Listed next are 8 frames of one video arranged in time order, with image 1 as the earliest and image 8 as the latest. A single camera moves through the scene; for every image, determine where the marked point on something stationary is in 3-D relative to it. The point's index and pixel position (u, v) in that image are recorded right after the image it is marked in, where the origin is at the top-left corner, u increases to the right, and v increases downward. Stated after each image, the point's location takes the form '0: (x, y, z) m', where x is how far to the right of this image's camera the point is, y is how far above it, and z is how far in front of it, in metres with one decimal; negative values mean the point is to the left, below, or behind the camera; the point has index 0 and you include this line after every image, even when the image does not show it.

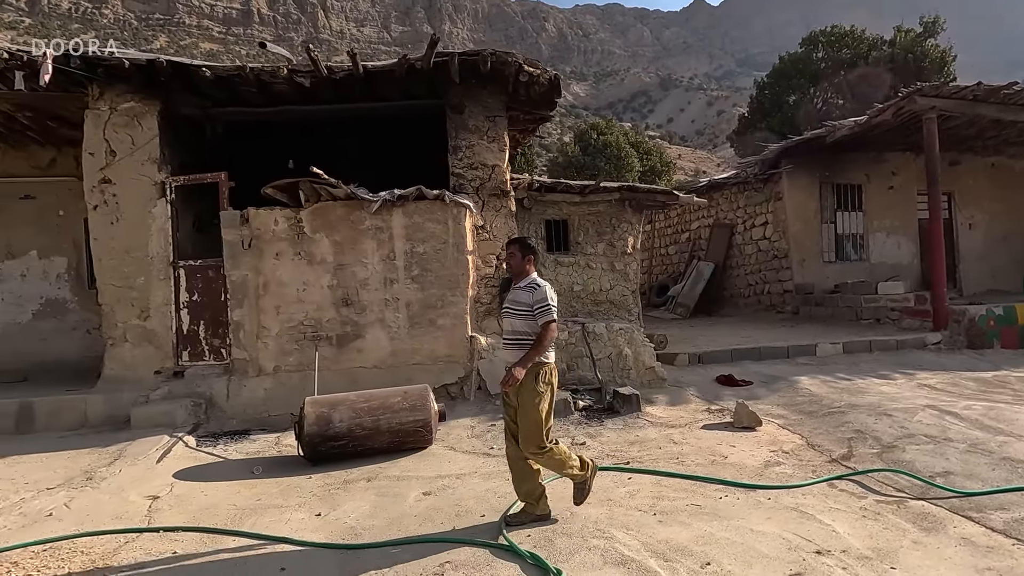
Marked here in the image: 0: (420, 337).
0: (-1.0, -0.5, +6.0) m
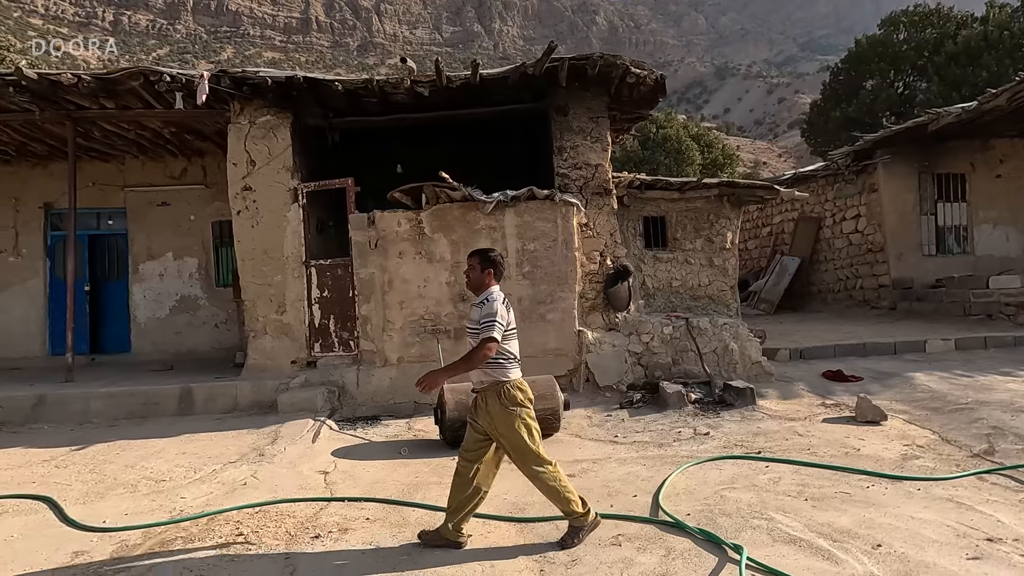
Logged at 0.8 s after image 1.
0: (+0.2, -0.5, +6.3) m
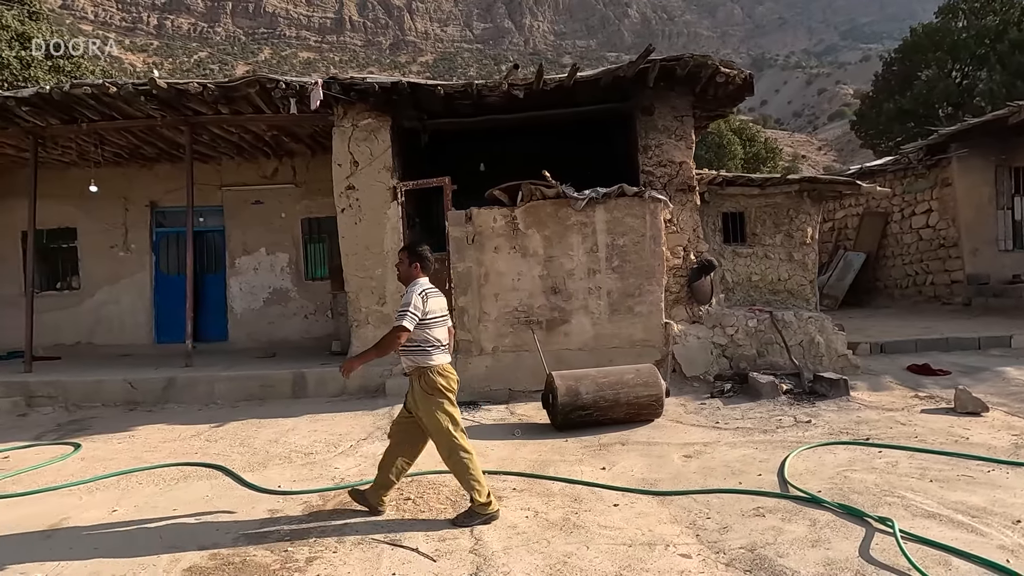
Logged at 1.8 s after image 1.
0: (+1.3, -0.4, +6.6) m
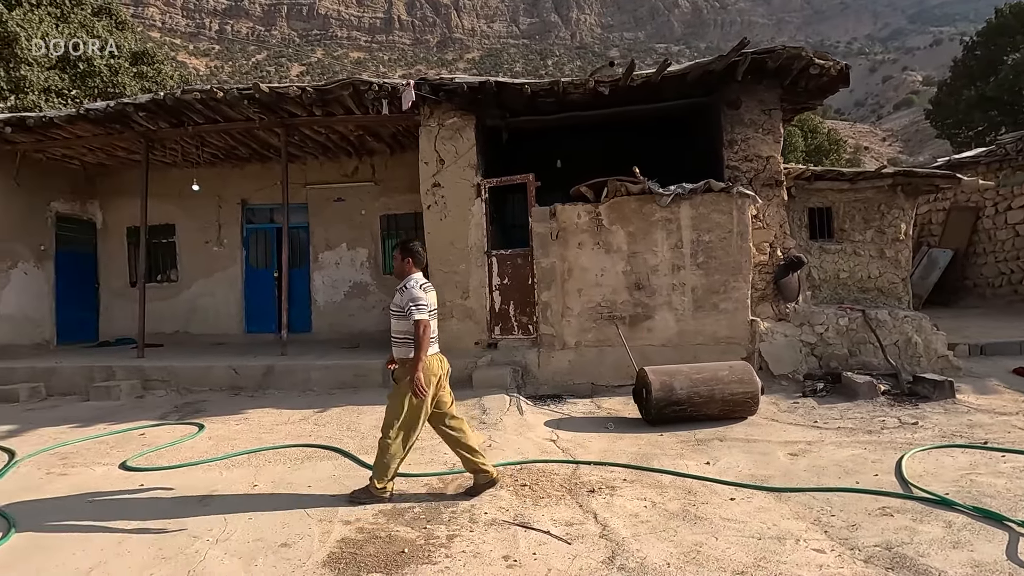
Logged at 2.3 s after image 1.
0: (+2.3, -0.4, +6.5) m
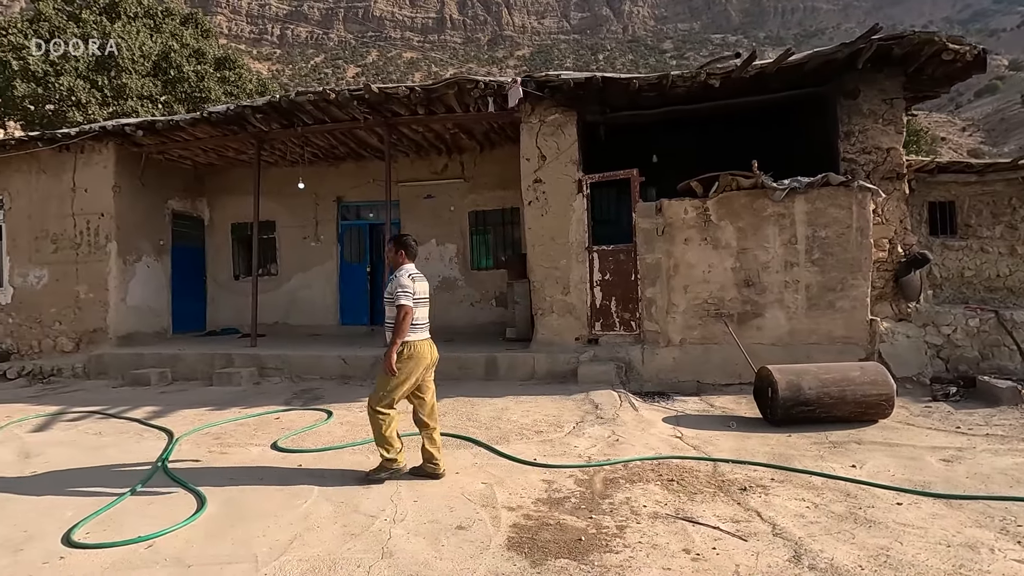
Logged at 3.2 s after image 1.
0: (+3.6, -0.4, +6.3) m
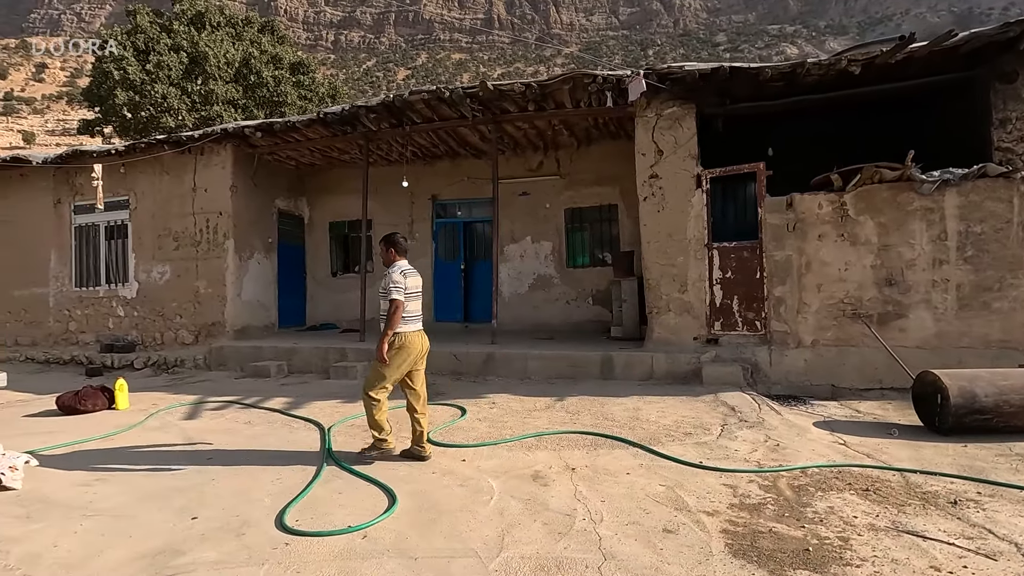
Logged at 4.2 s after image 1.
0: (+5.0, -0.3, +5.8) m
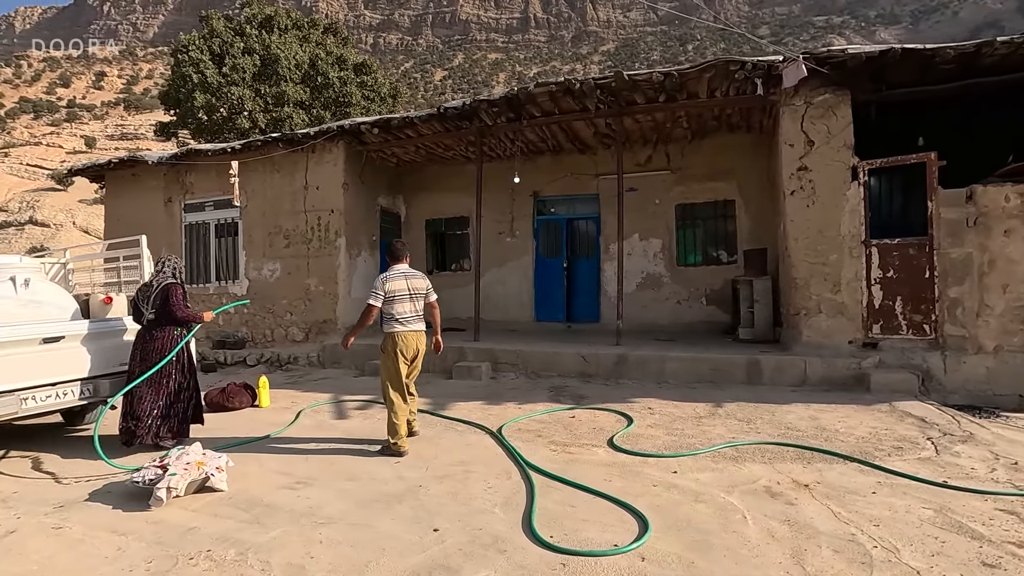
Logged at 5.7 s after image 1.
0: (+6.6, -0.4, +5.2) m
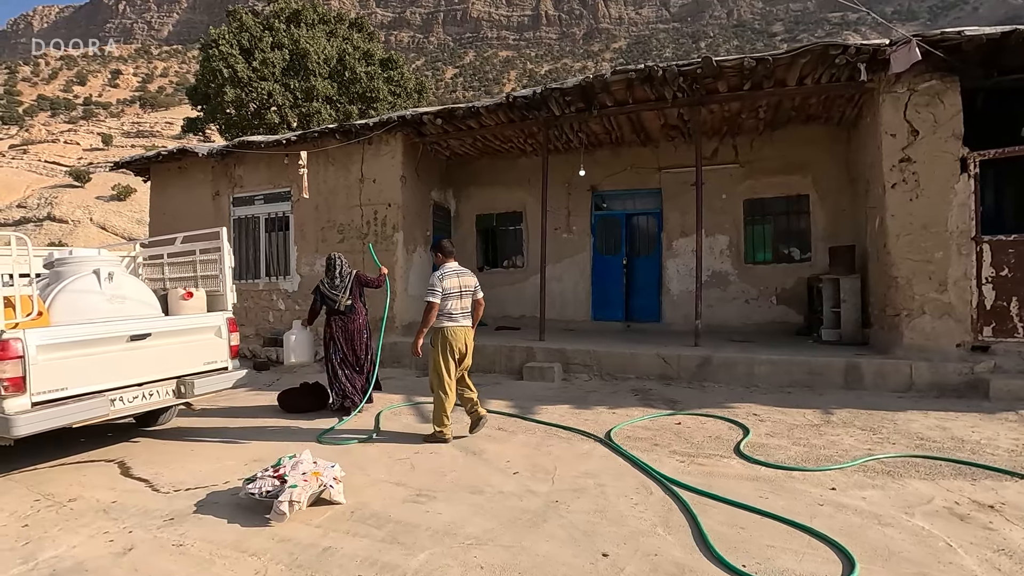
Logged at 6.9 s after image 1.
0: (+7.6, -0.4, +4.7) m
